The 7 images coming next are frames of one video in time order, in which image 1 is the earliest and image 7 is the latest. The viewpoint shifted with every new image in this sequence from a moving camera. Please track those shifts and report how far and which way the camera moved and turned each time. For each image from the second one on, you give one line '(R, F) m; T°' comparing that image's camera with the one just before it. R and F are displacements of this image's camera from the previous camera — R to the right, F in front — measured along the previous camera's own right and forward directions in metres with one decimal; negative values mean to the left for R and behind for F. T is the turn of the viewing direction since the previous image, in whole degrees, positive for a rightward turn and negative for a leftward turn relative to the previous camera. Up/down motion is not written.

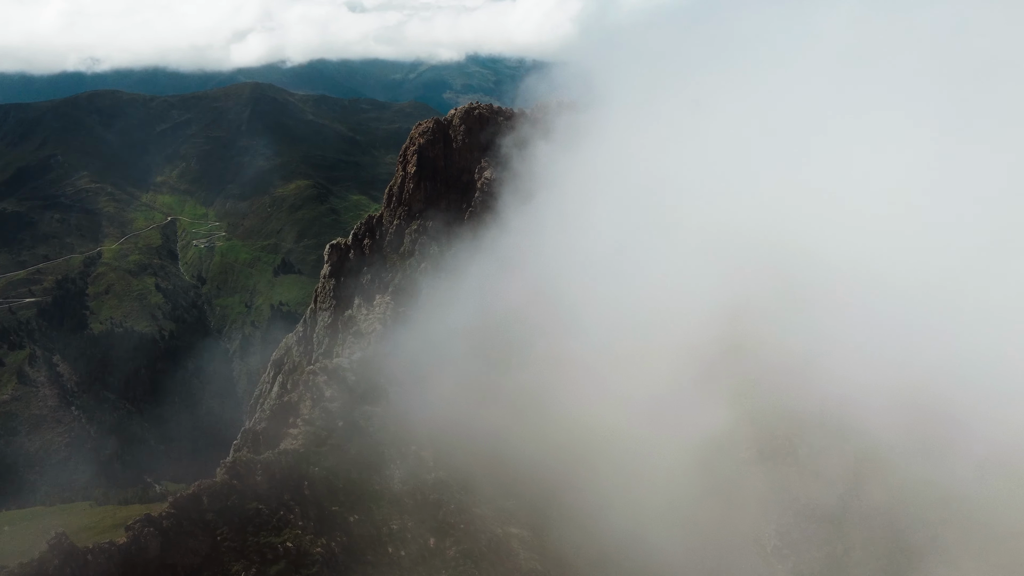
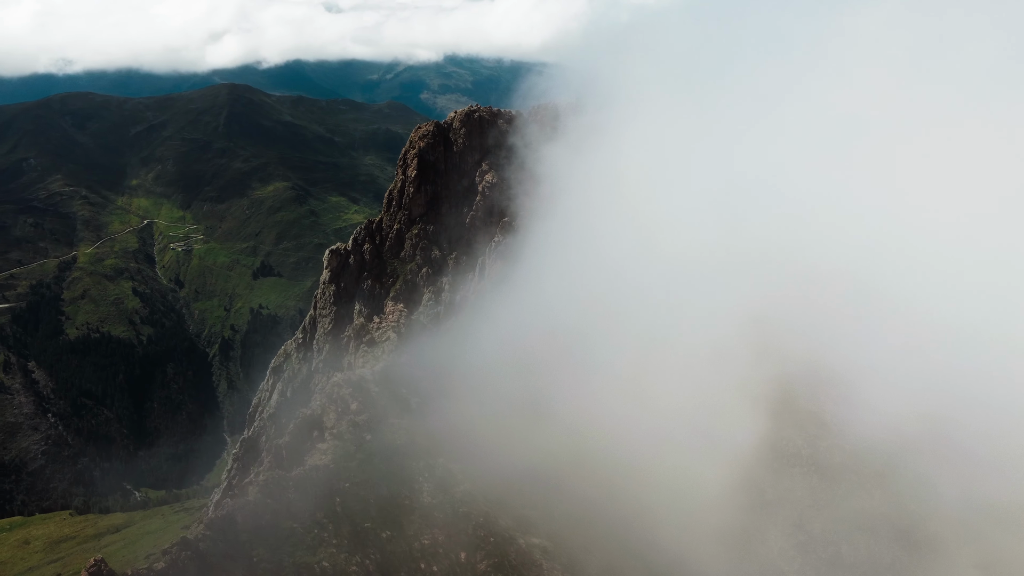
(-2.6, +0.7) m; +1°
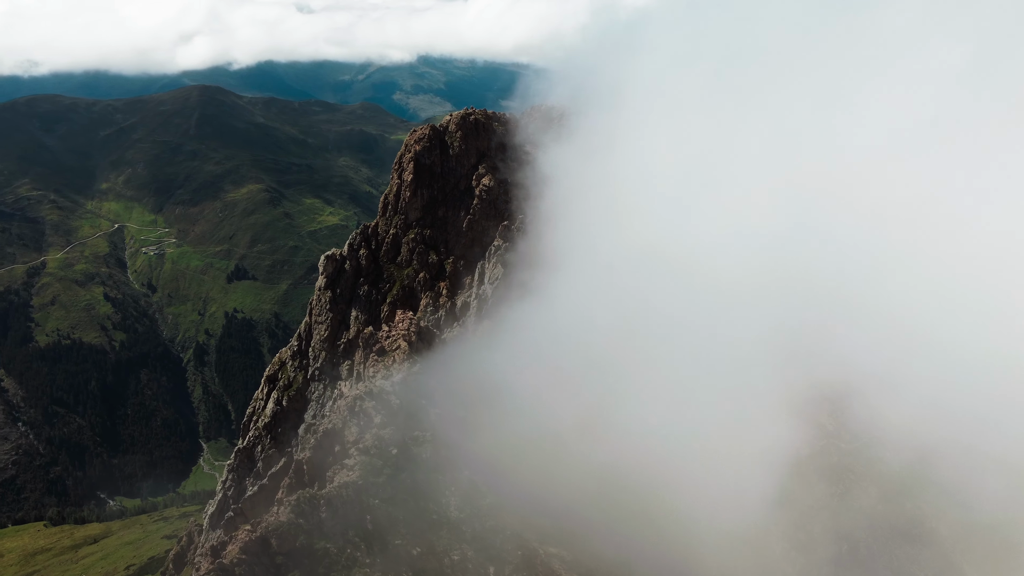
(-2.6, +0.6) m; +2°
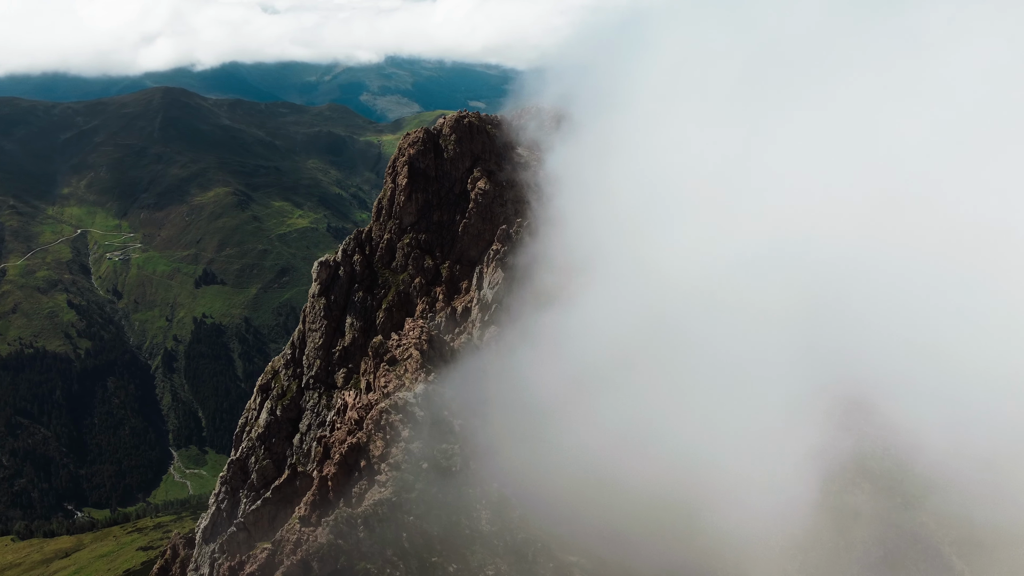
(-2.9, +0.7) m; +2°
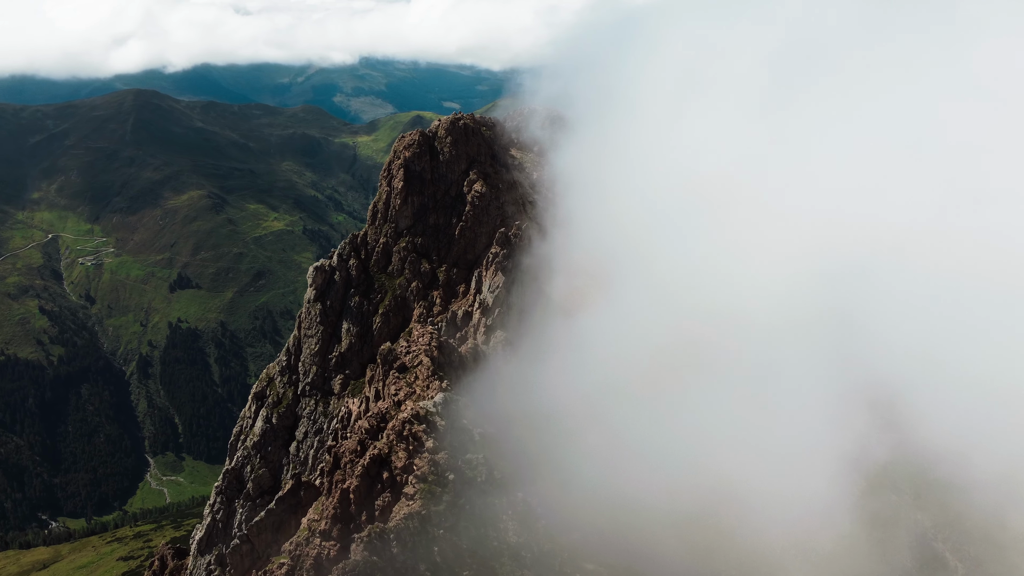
(-2.3, +0.5) m; +2°
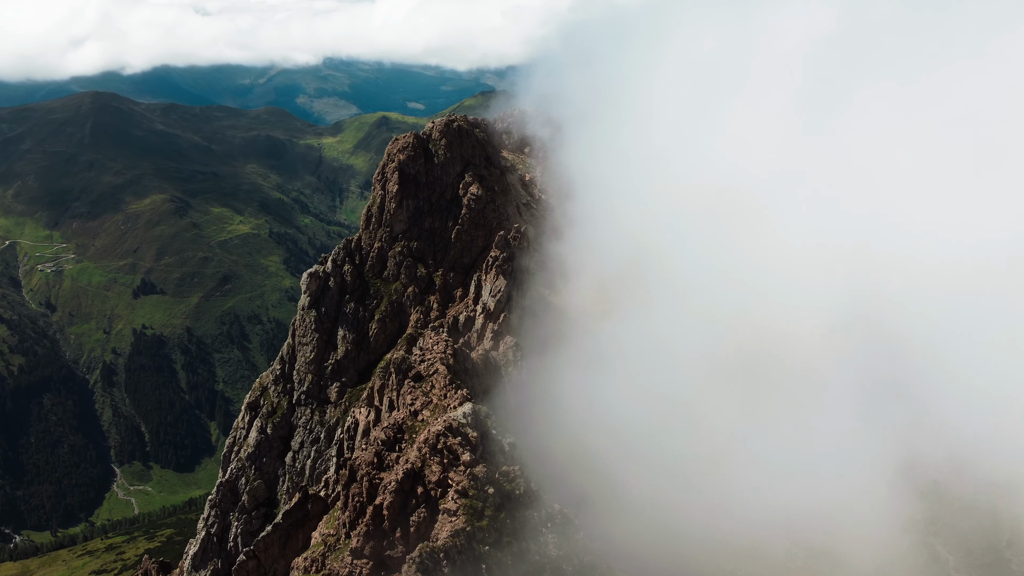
(-3.2, +0.9) m; +2°
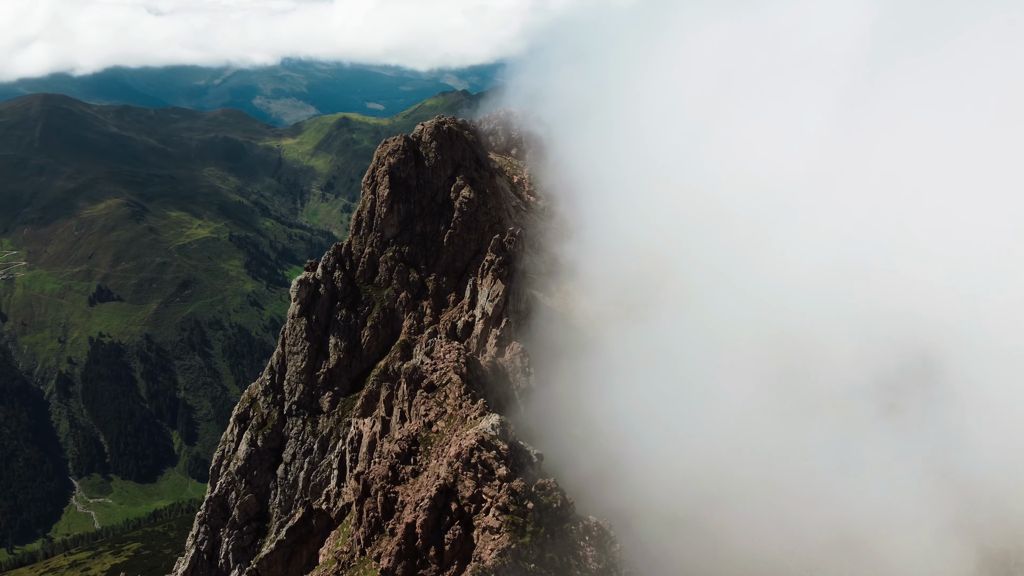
(-3.3, +1.0) m; +2°
